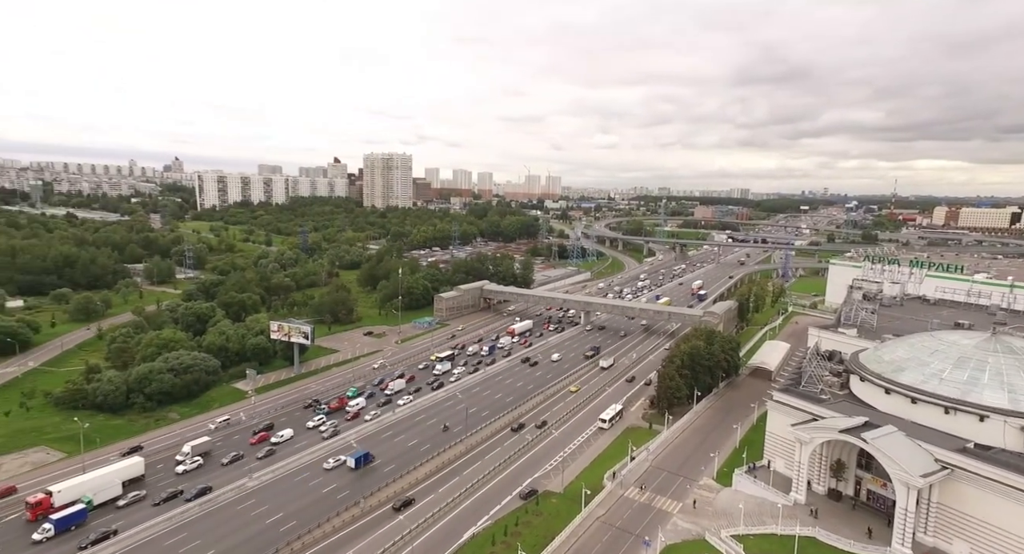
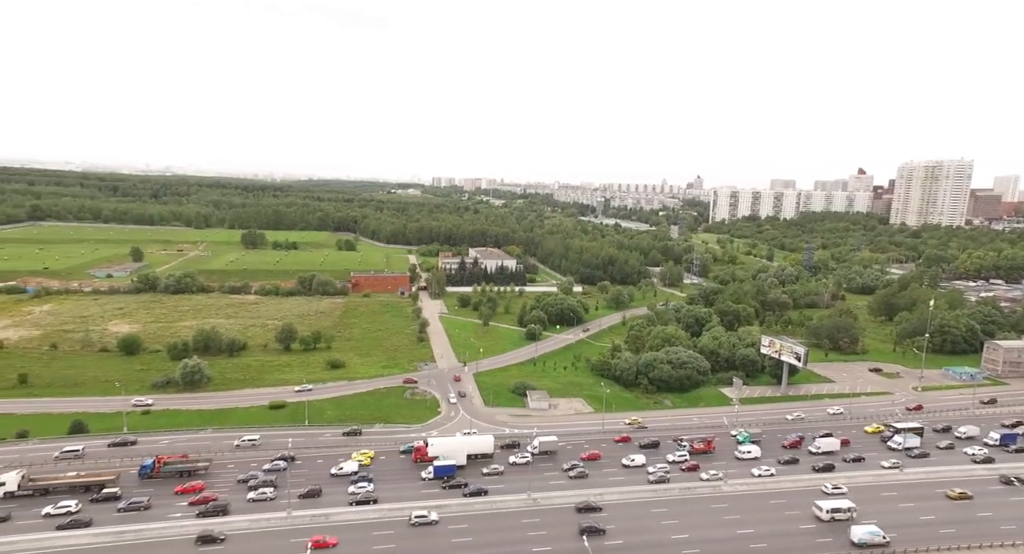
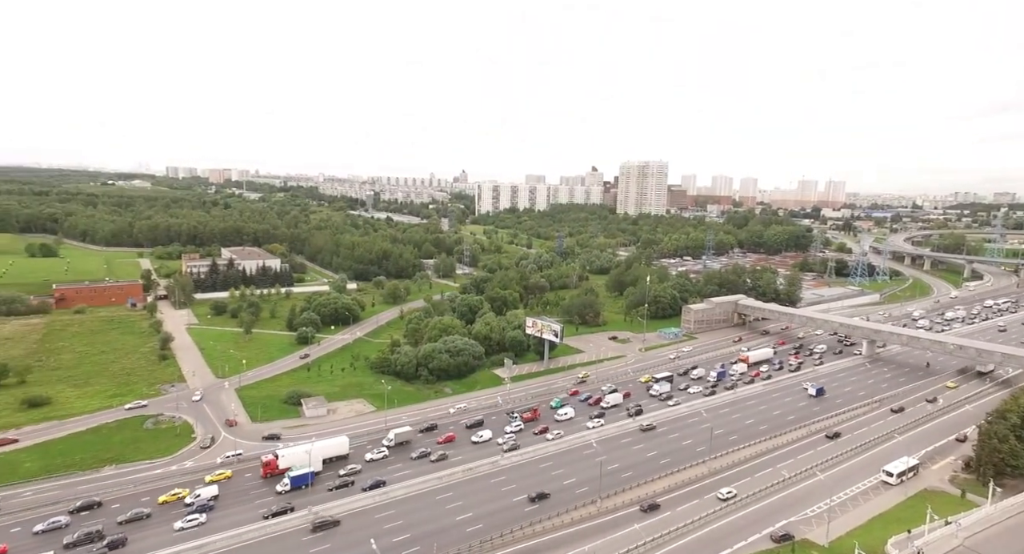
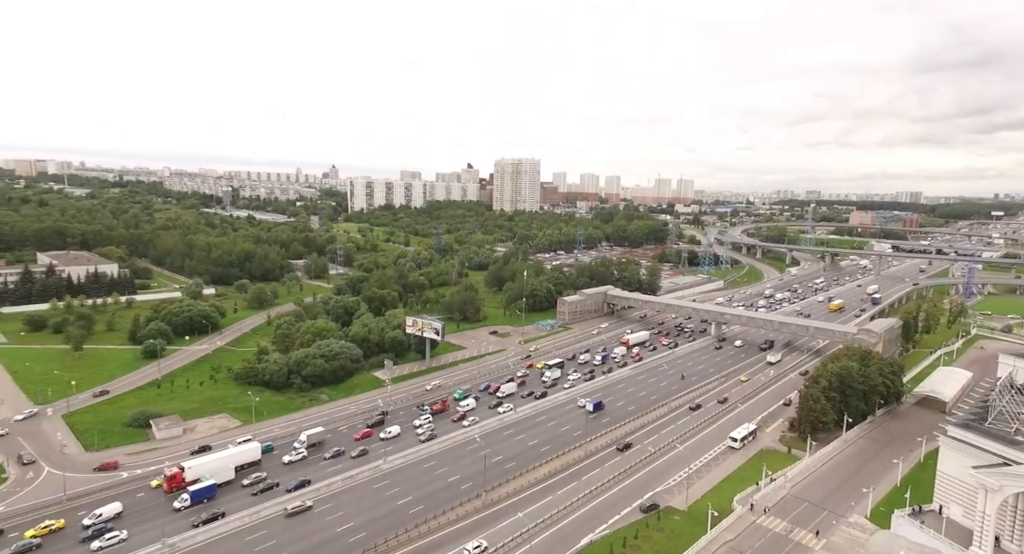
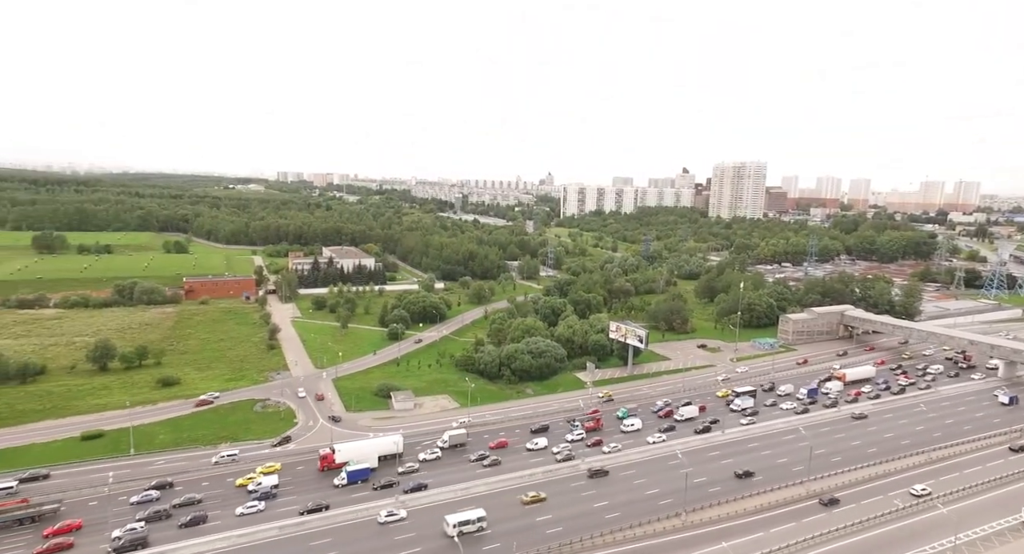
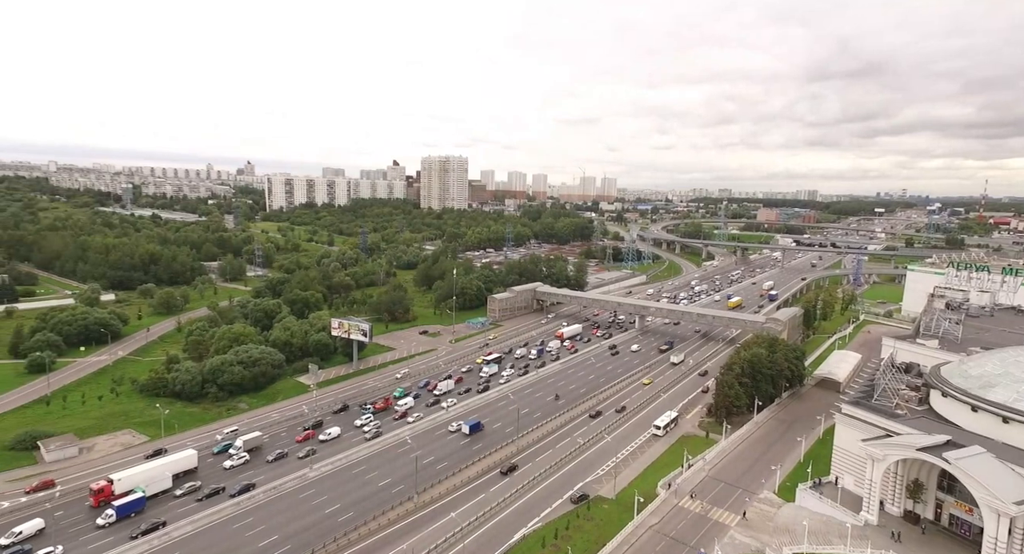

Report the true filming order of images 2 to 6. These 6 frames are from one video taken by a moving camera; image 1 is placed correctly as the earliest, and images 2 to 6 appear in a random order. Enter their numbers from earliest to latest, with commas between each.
6, 4, 3, 5, 2
